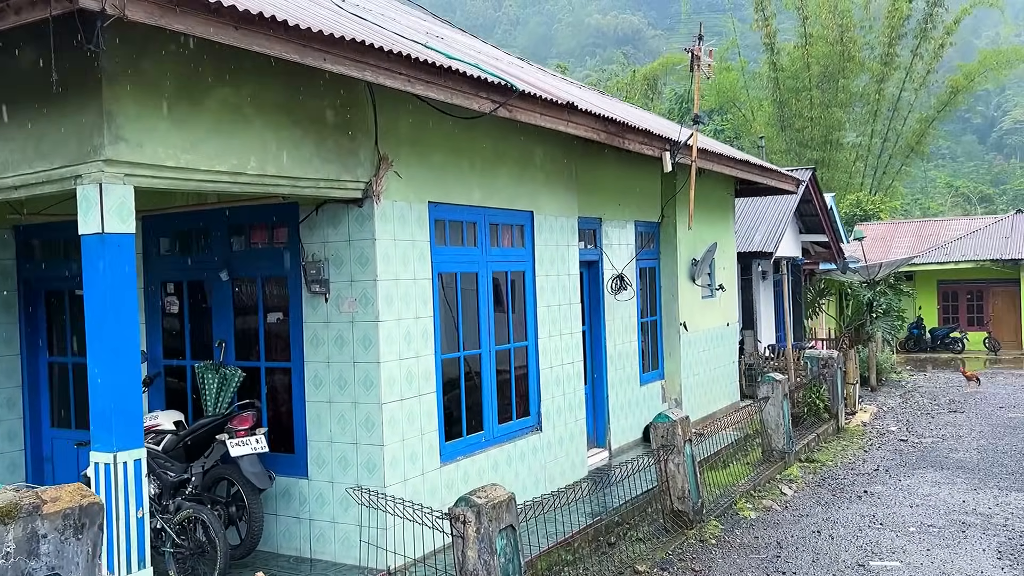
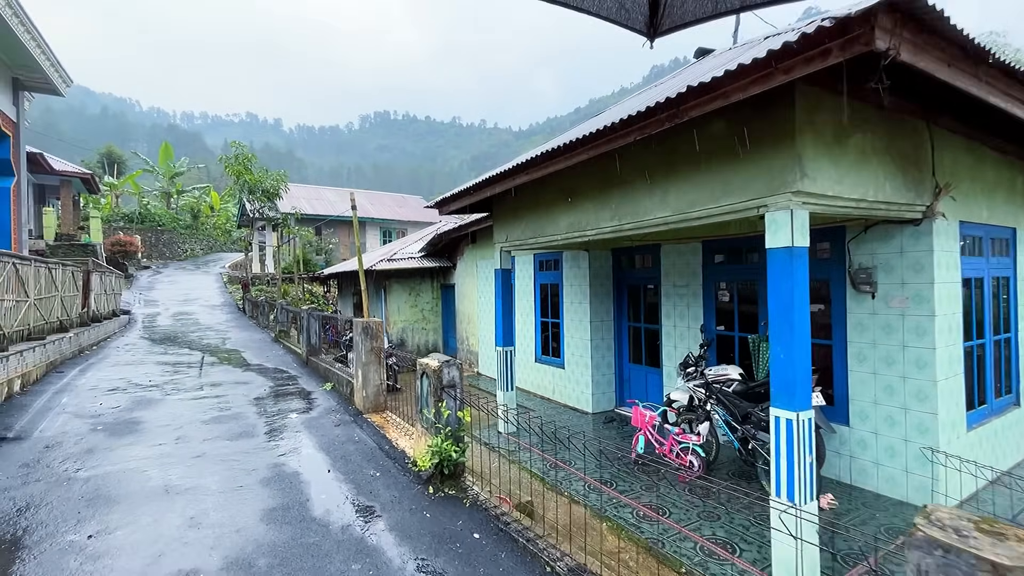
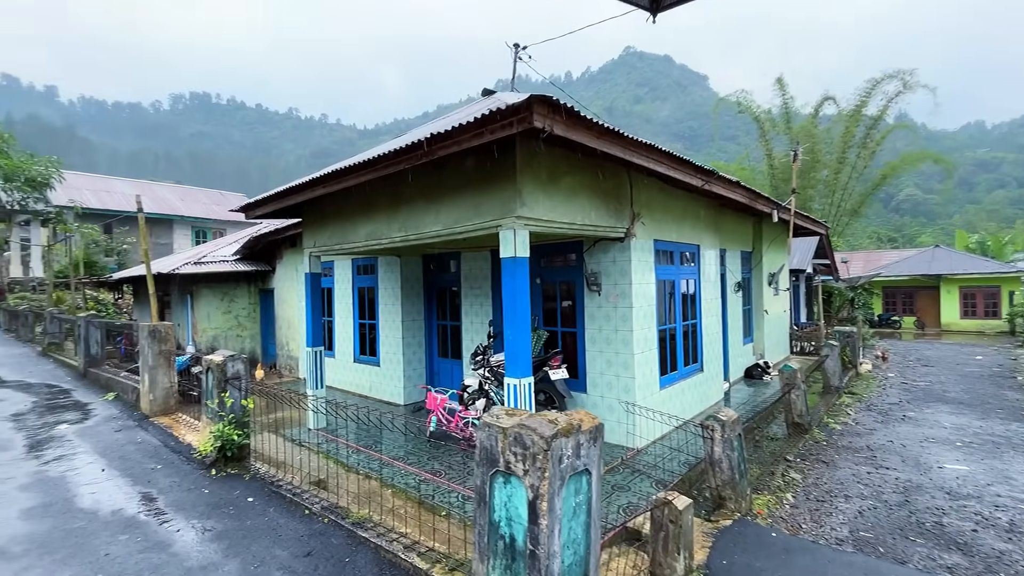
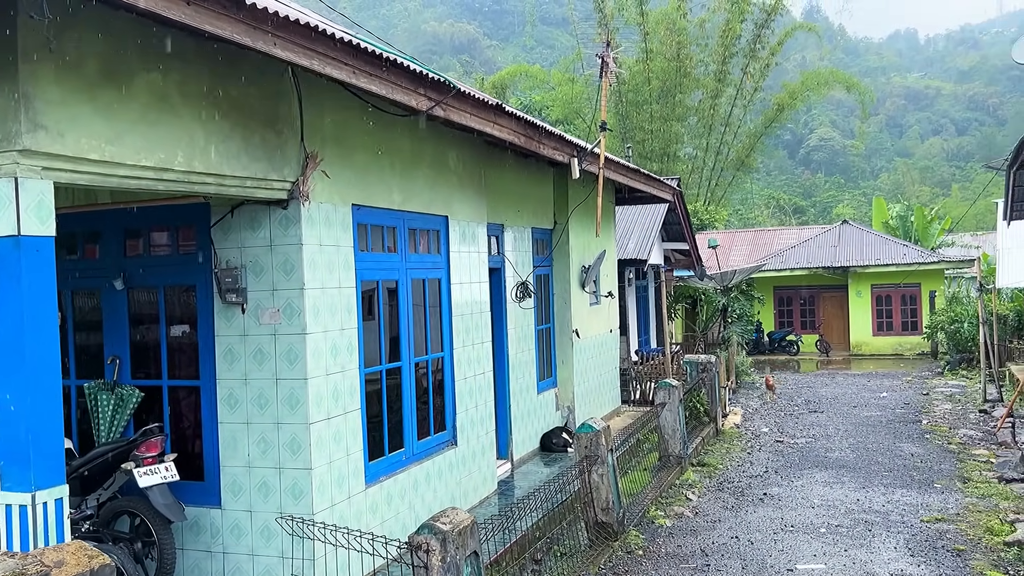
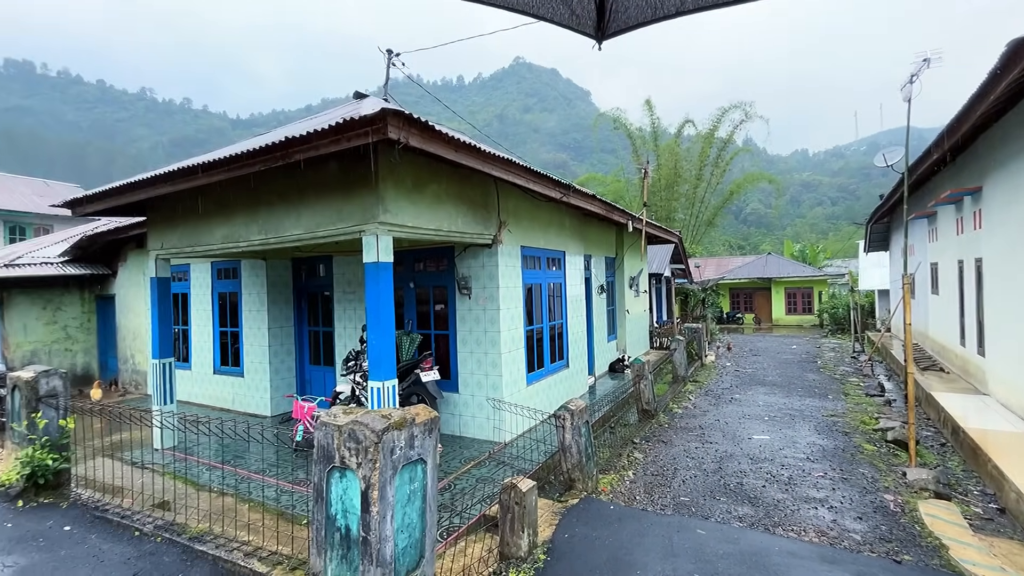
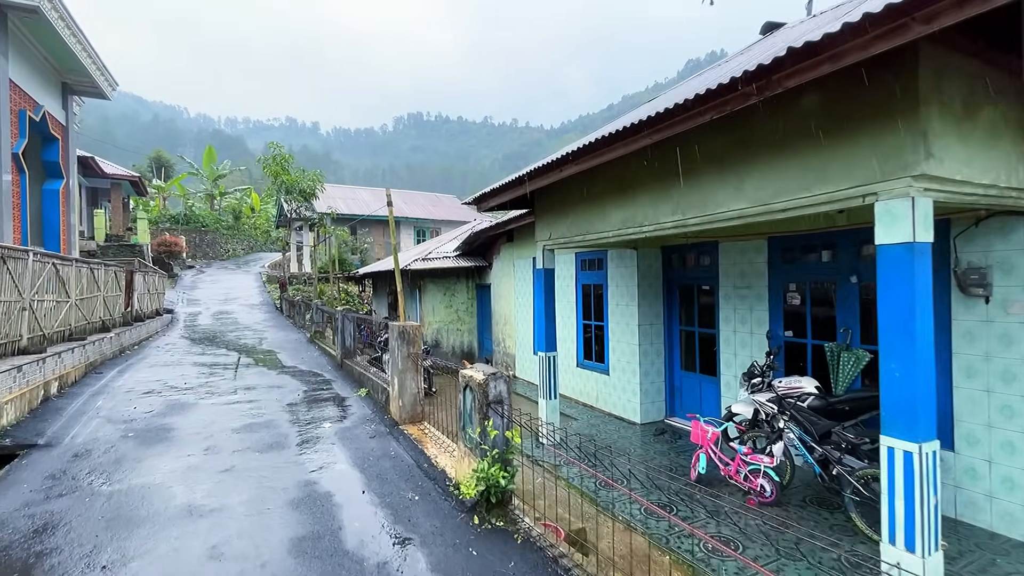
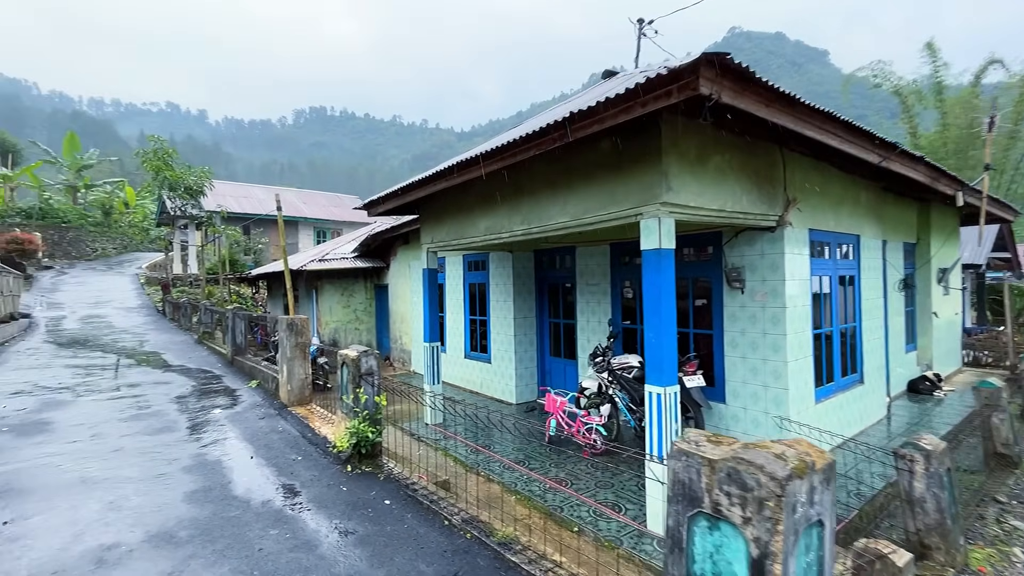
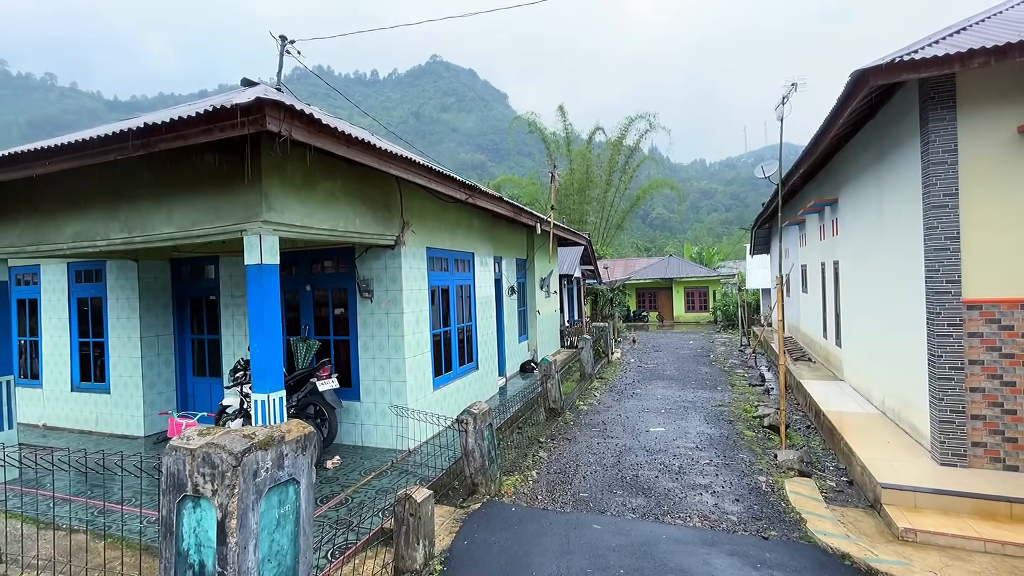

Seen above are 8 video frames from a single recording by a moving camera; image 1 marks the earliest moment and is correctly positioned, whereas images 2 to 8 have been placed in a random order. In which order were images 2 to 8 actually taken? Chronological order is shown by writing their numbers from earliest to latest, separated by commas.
4, 8, 5, 3, 7, 2, 6
